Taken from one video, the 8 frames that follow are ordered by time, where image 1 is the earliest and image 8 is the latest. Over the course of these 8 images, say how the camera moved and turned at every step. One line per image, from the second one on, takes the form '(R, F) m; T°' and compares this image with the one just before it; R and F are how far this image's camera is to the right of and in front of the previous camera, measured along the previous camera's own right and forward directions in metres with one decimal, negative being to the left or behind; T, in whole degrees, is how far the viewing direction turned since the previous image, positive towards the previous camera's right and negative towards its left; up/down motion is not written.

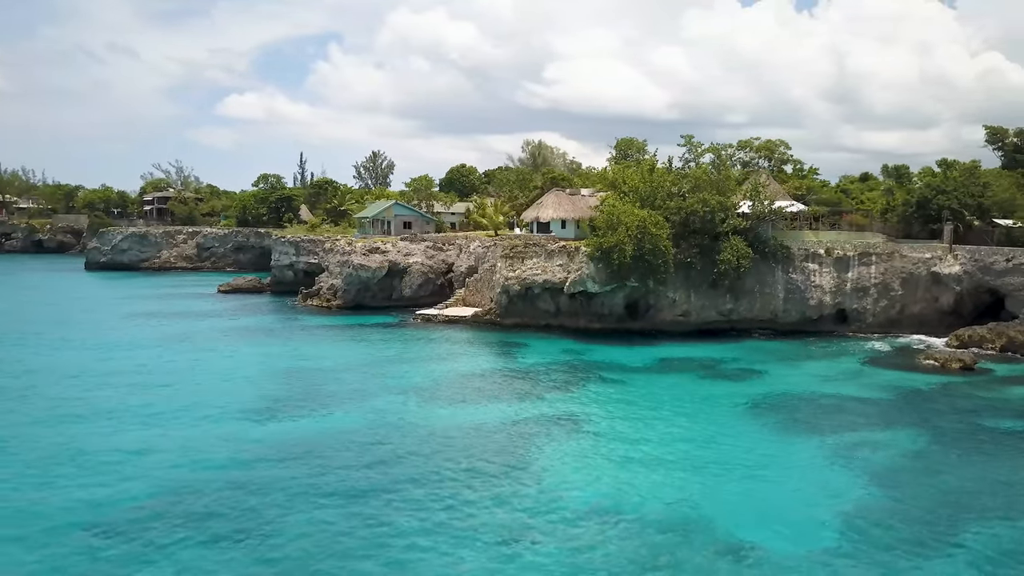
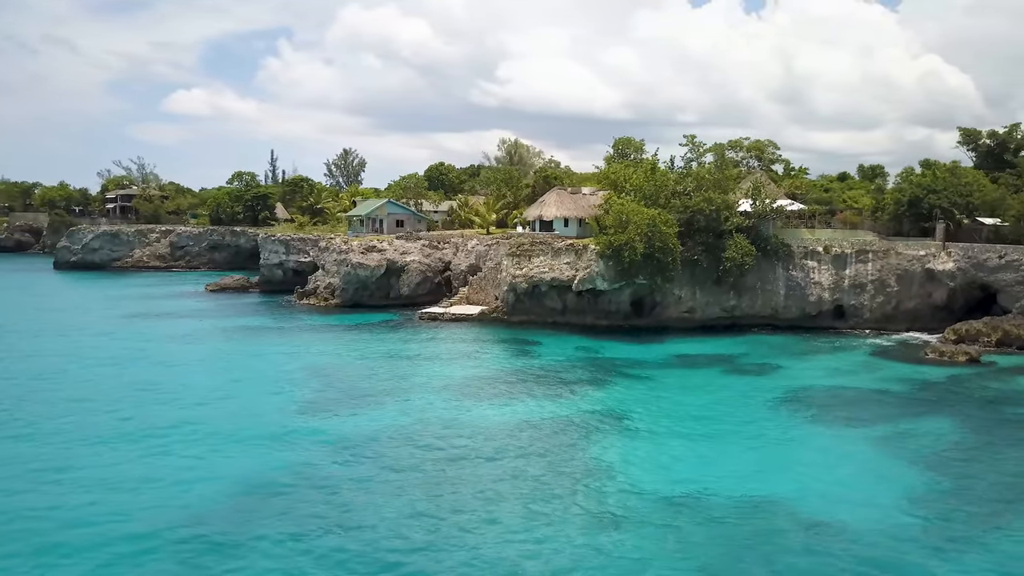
(-2.3, -0.2) m; +3°
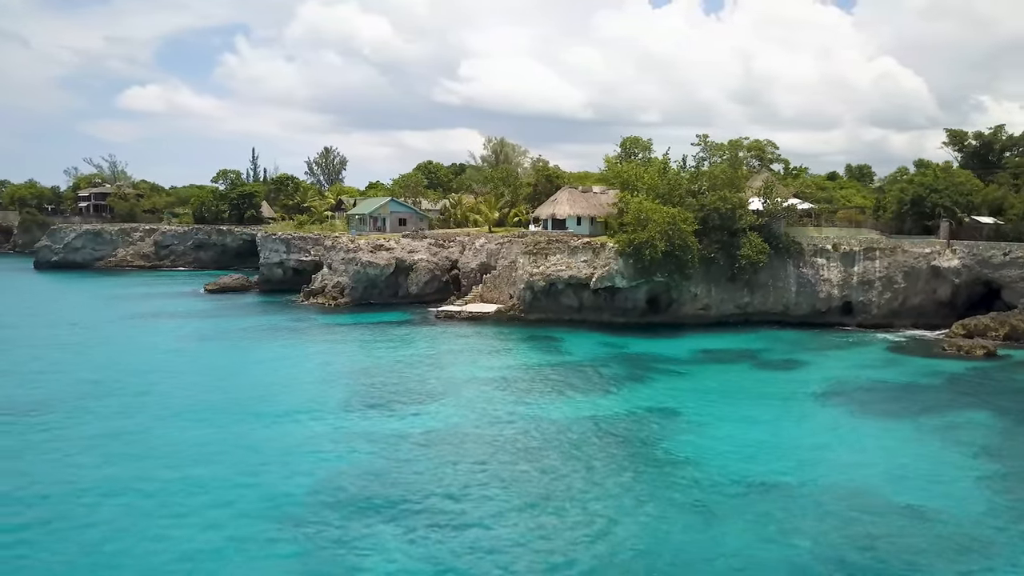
(-2.4, -0.2) m; +3°
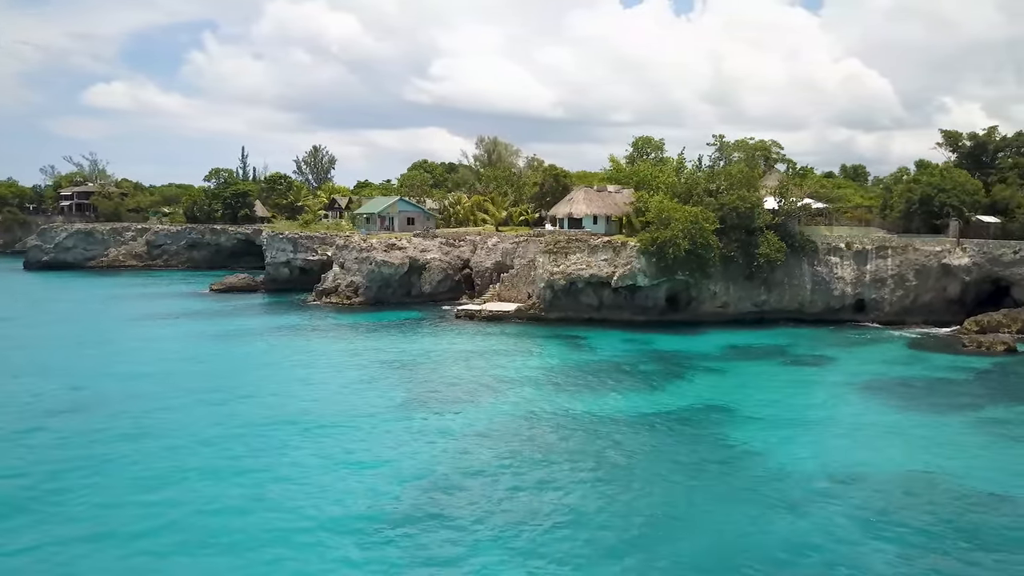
(-2.2, -0.2) m; +2°
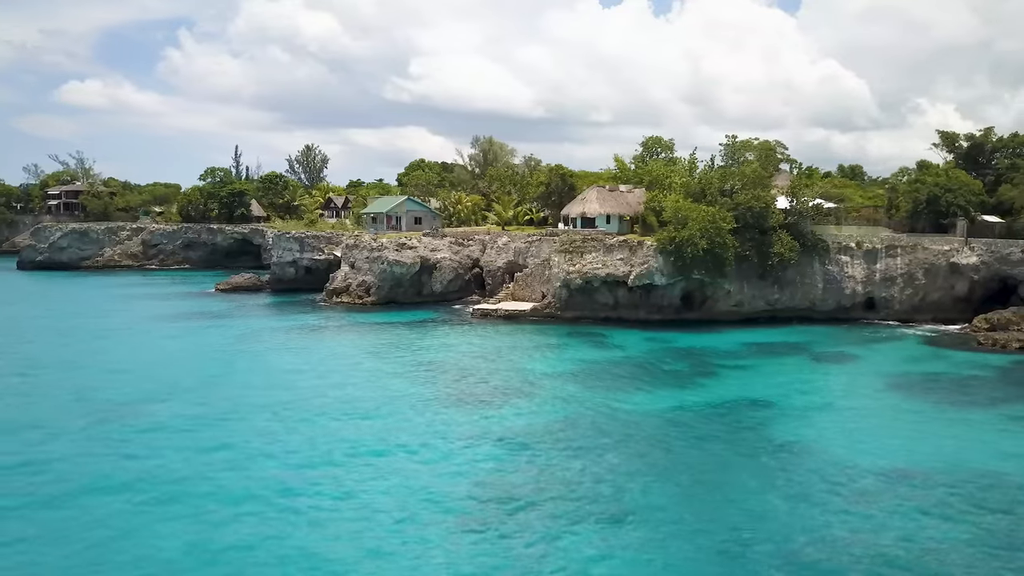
(-1.6, -0.1) m; +1°
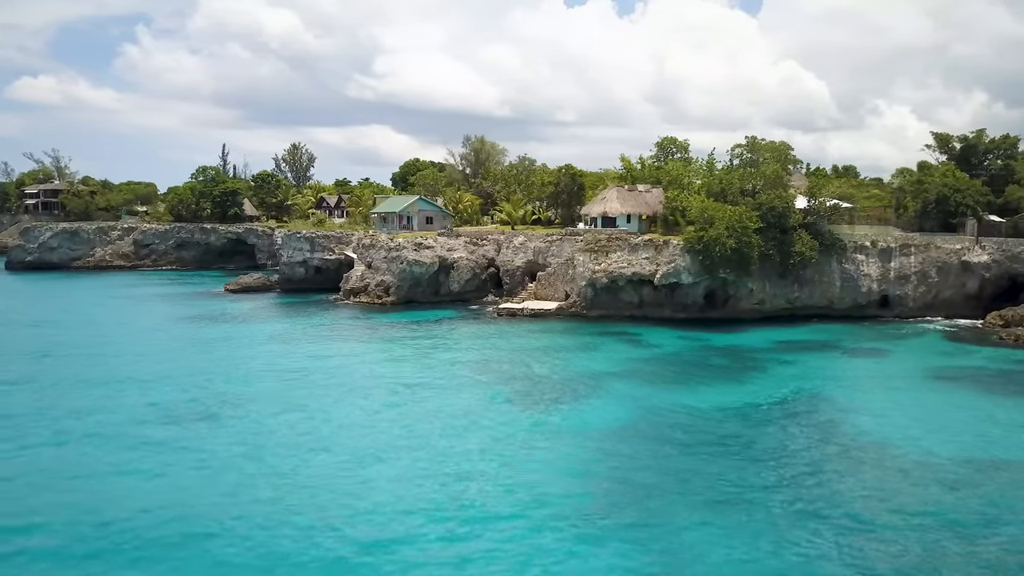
(-2.7, -0.1) m; +2°
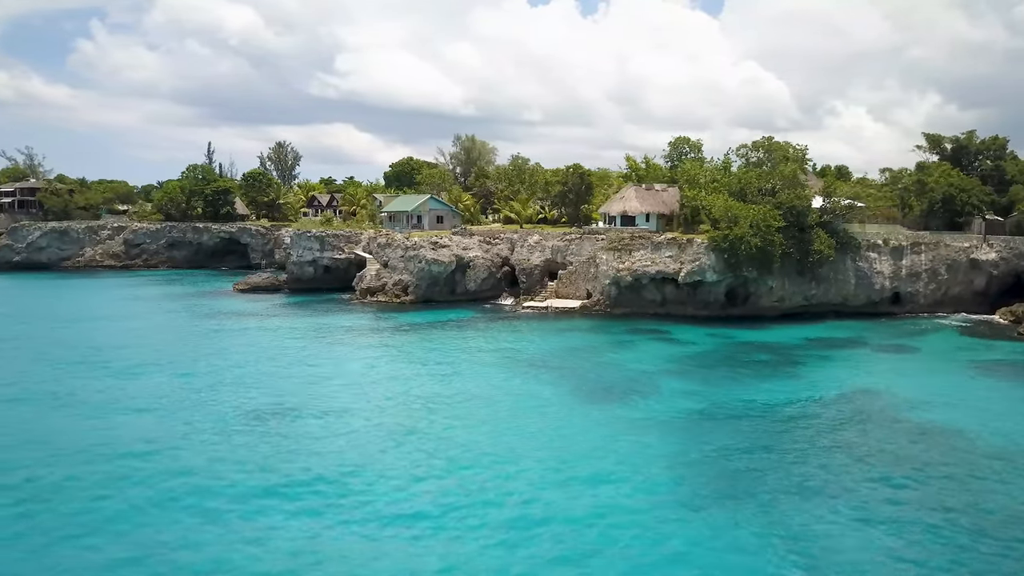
(-2.7, -0.1) m; +3°
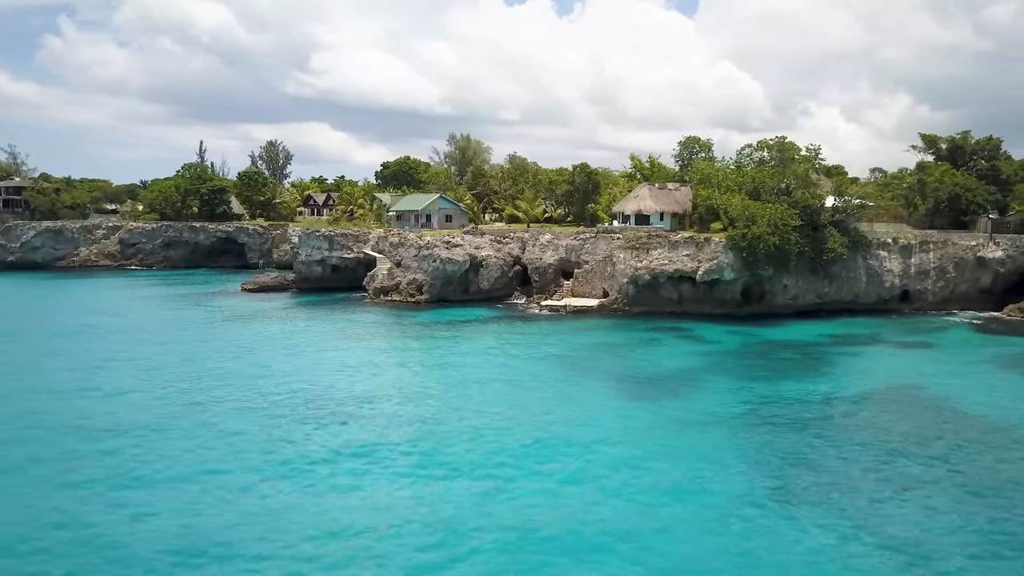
(-1.9, -0.1) m; +2°
